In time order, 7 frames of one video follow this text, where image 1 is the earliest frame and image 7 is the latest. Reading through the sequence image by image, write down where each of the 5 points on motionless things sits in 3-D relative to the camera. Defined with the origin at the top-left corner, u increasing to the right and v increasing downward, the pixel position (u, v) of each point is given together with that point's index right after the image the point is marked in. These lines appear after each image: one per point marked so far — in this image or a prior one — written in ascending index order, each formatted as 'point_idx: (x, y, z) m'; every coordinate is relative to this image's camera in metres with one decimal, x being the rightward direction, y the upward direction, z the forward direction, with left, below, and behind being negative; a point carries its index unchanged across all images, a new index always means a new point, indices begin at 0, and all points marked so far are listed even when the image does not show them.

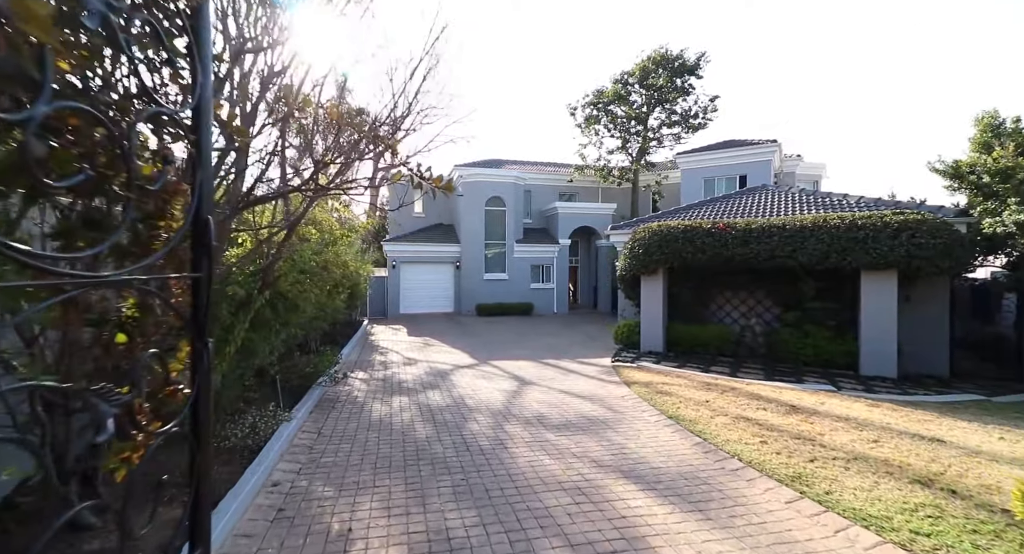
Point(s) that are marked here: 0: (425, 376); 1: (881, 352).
0: (-1.6, -1.8, +8.9) m
1: (+8.2, -1.7, +10.6) m
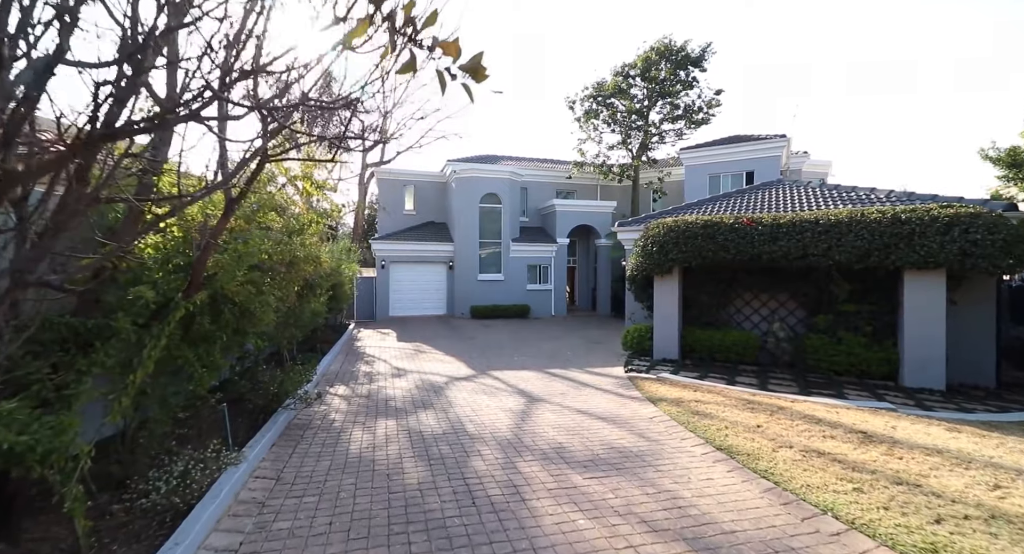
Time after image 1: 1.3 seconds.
0: (-1.5, -1.8, +7.6) m
1: (+8.2, -1.7, +9.5) m
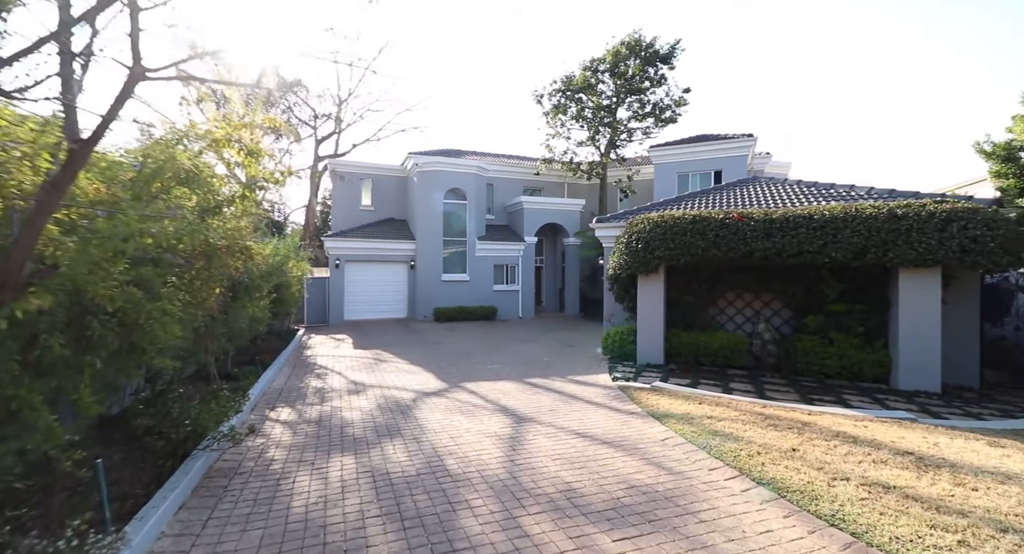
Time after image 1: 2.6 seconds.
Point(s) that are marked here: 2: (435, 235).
0: (-1.8, -1.8, +6.3) m
1: (+7.8, -1.6, +9.1) m
2: (-2.8, +1.6, +18.0) m
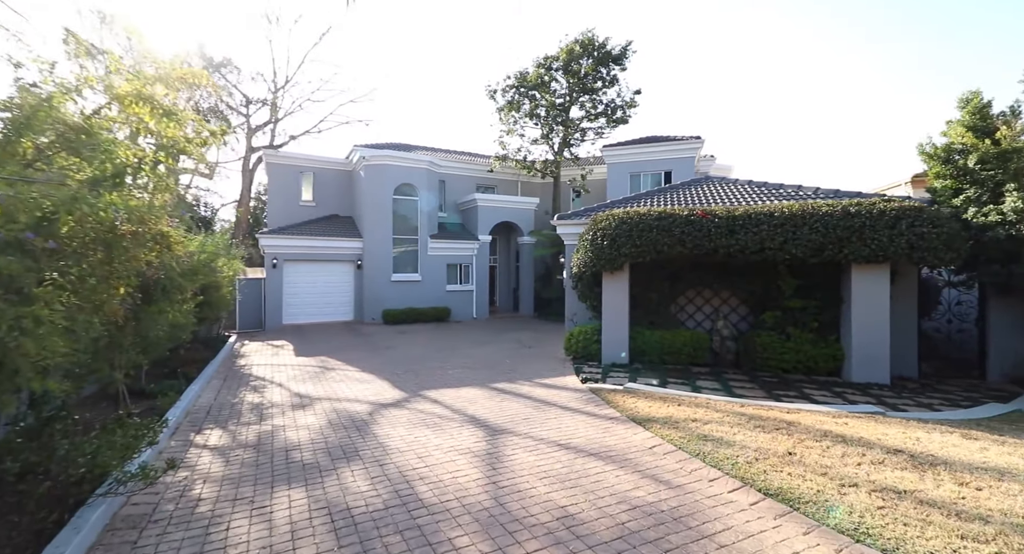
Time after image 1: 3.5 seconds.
0: (-2.1, -1.8, +5.5) m
1: (+7.1, -1.5, +9.4) m
2: (-4.5, +1.5, +17.0) m
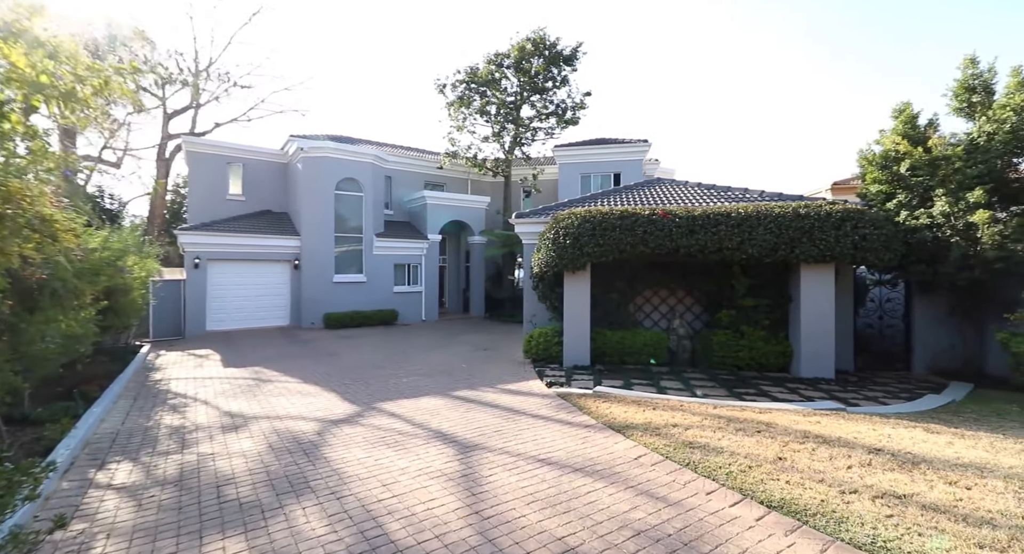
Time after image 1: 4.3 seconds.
0: (-2.4, -1.8, +4.7) m
1: (+6.3, -1.5, +9.7) m
2: (-6.2, +1.5, +15.8) m
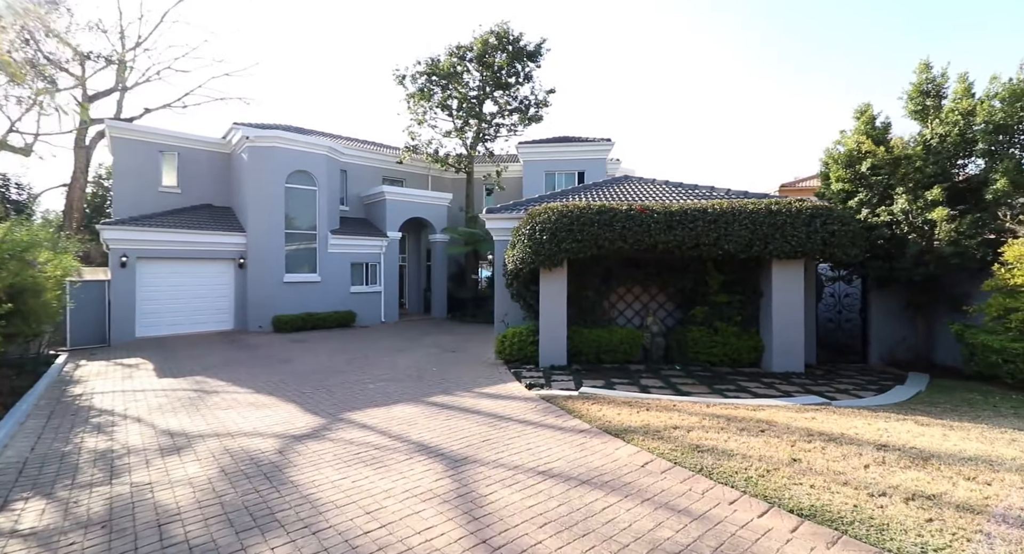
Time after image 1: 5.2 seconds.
0: (-2.4, -1.7, +3.9) m
1: (+5.7, -1.4, +9.8) m
2: (-7.3, +1.5, +14.7) m
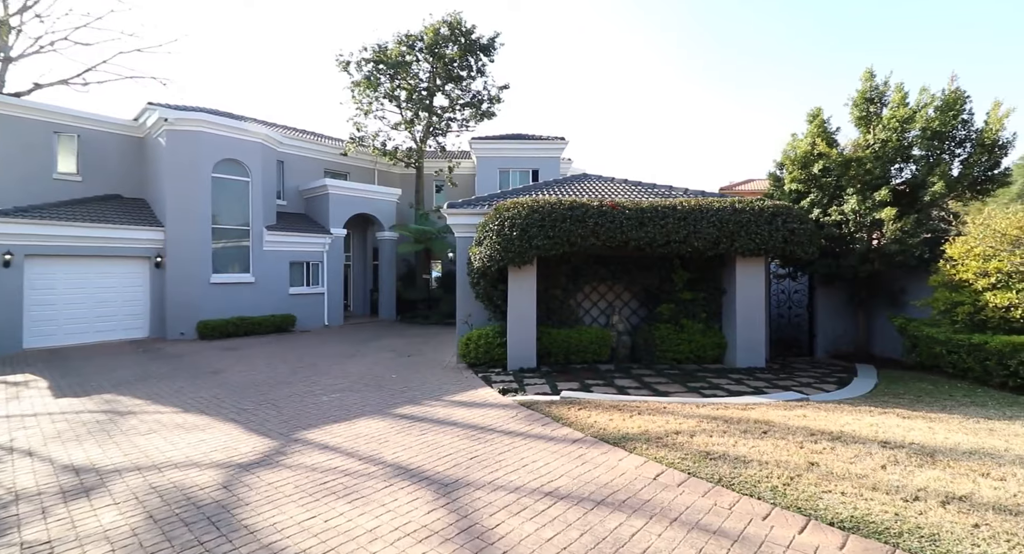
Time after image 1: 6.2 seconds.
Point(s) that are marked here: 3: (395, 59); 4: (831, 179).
0: (-2.3, -1.7, +3.1) m
1: (+5.0, -1.4, +9.9) m
2: (-8.6, +1.5, +13.1) m
3: (-4.5, +8.2, +17.9) m
4: (+7.0, +2.2, +10.5) m
